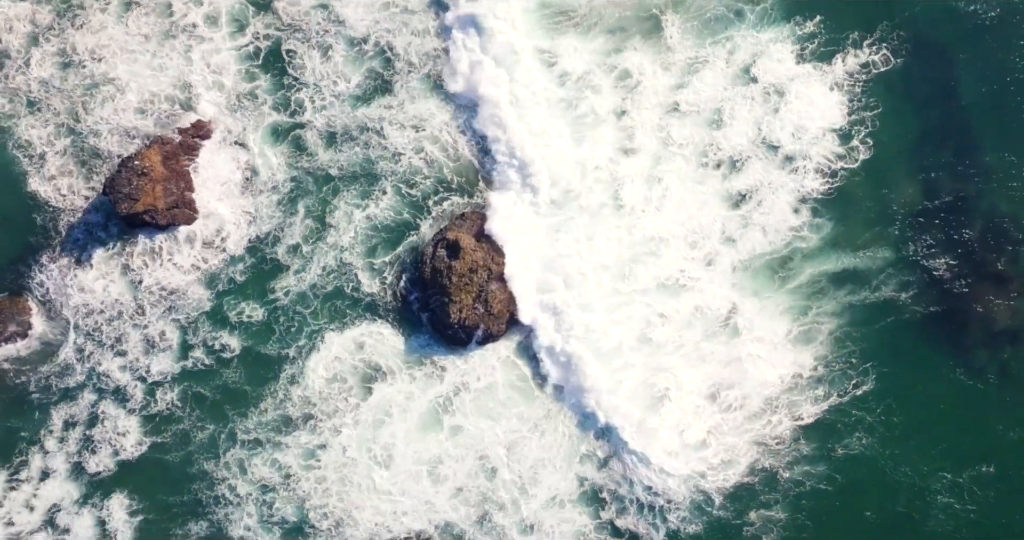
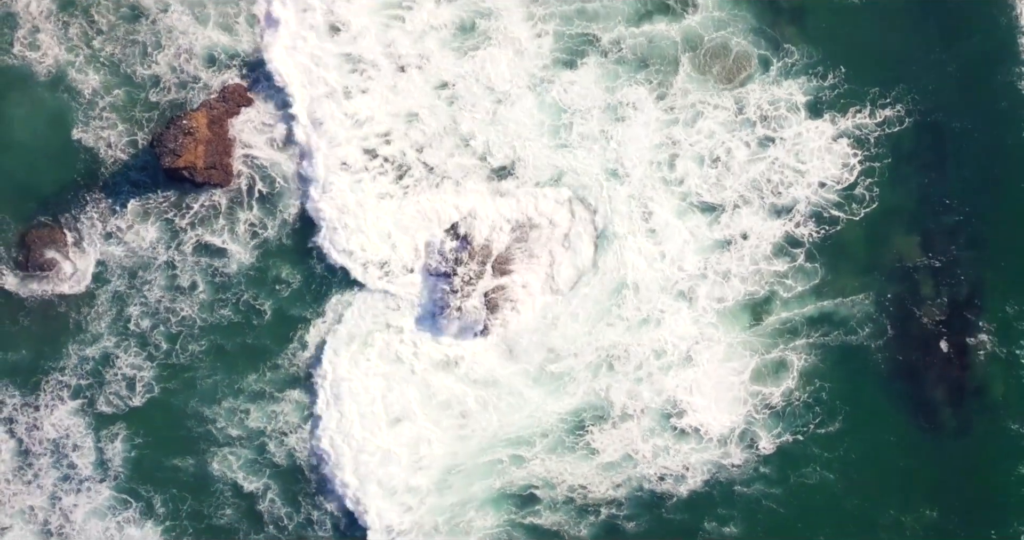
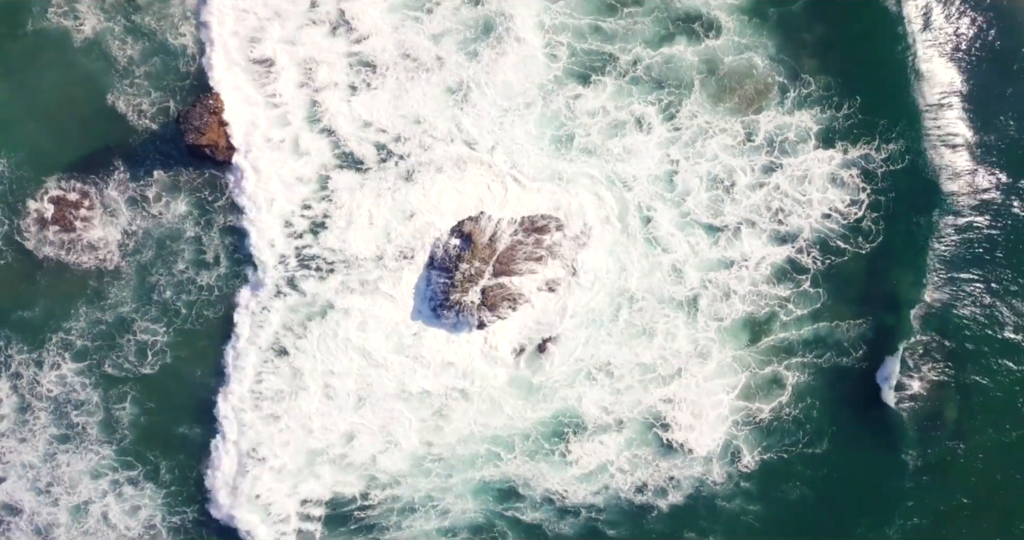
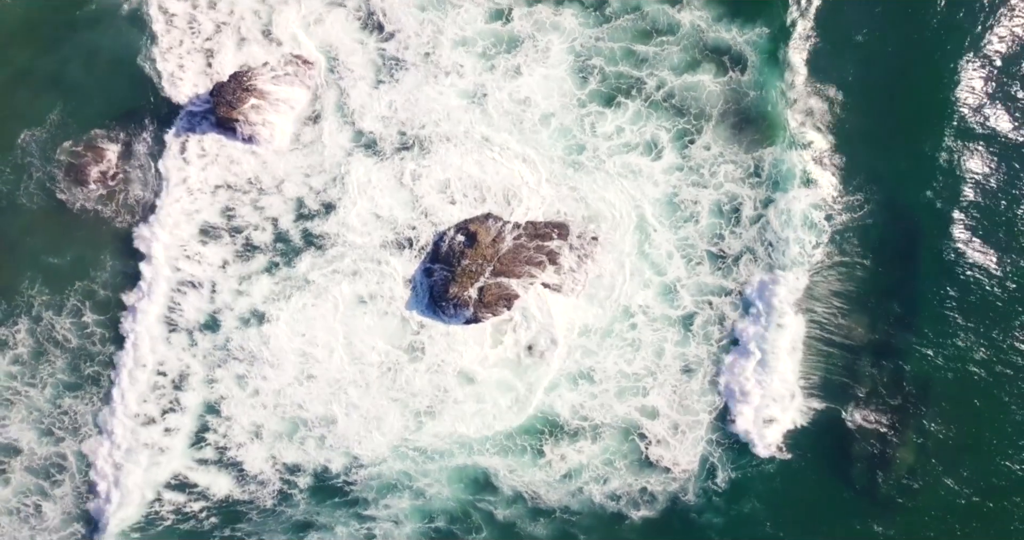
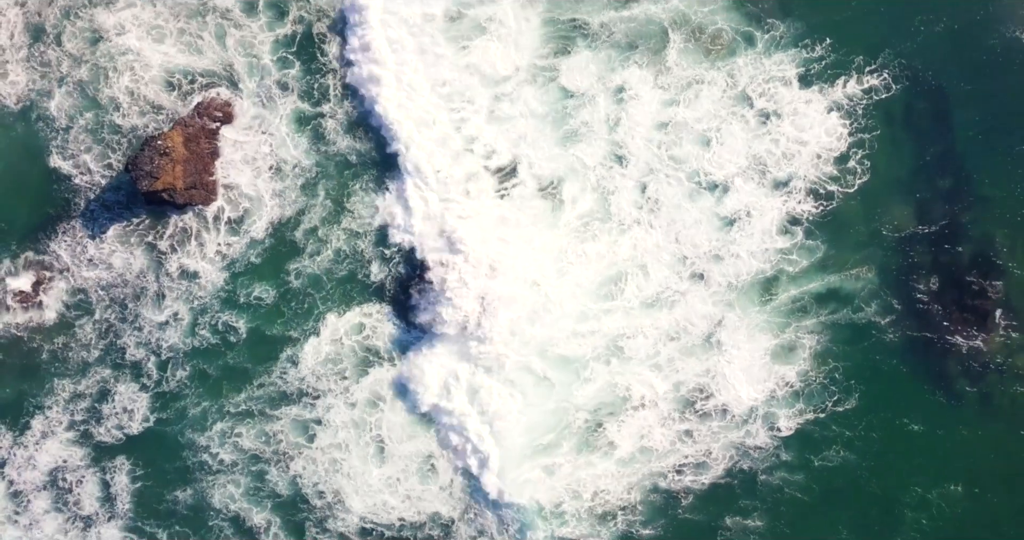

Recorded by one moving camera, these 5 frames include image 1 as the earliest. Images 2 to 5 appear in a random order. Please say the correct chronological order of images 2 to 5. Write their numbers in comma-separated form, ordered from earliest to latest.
5, 2, 3, 4
